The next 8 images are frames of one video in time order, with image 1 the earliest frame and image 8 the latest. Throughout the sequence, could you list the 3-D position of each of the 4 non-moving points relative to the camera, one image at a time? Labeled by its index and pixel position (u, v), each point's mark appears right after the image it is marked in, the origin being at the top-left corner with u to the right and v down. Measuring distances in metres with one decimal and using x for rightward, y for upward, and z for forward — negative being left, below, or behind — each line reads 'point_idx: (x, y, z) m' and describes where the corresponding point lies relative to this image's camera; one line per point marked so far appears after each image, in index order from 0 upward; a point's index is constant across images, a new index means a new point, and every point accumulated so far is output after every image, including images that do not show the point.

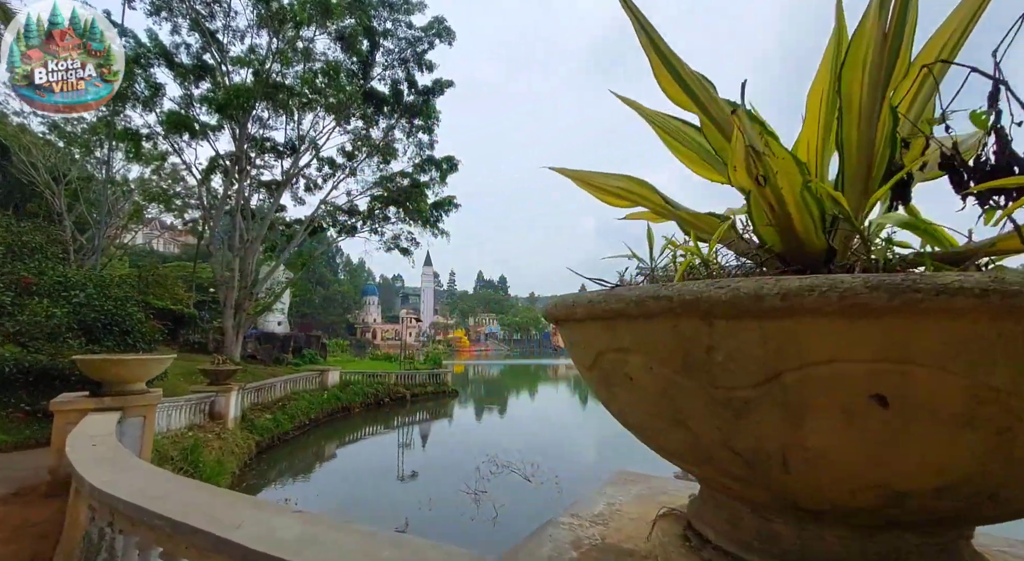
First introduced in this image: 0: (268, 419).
0: (-3.9, -2.2, +8.1) m
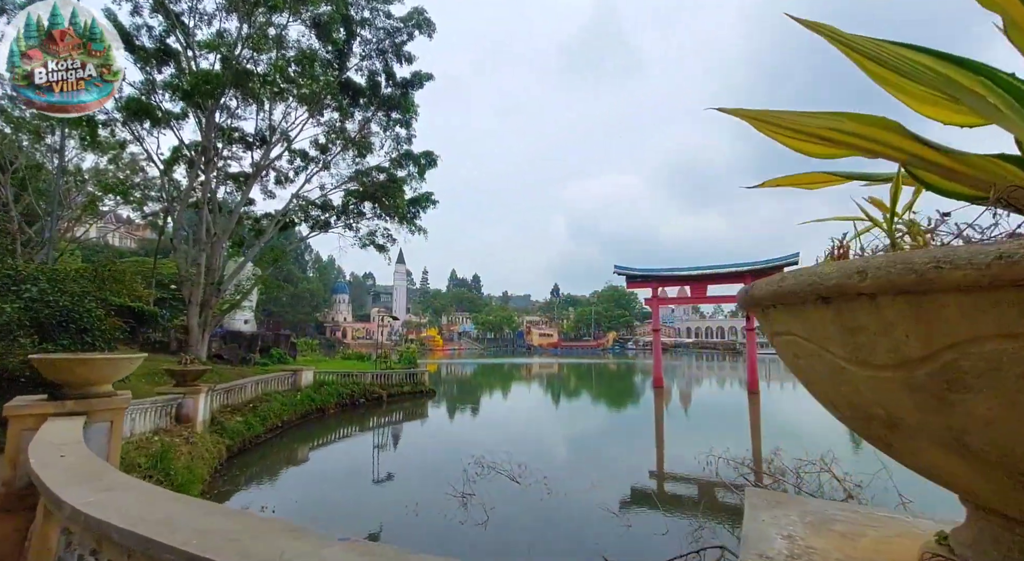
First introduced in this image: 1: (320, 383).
0: (-4.2, -2.1, +7.7) m
1: (-4.2, -2.2, +11.1) m
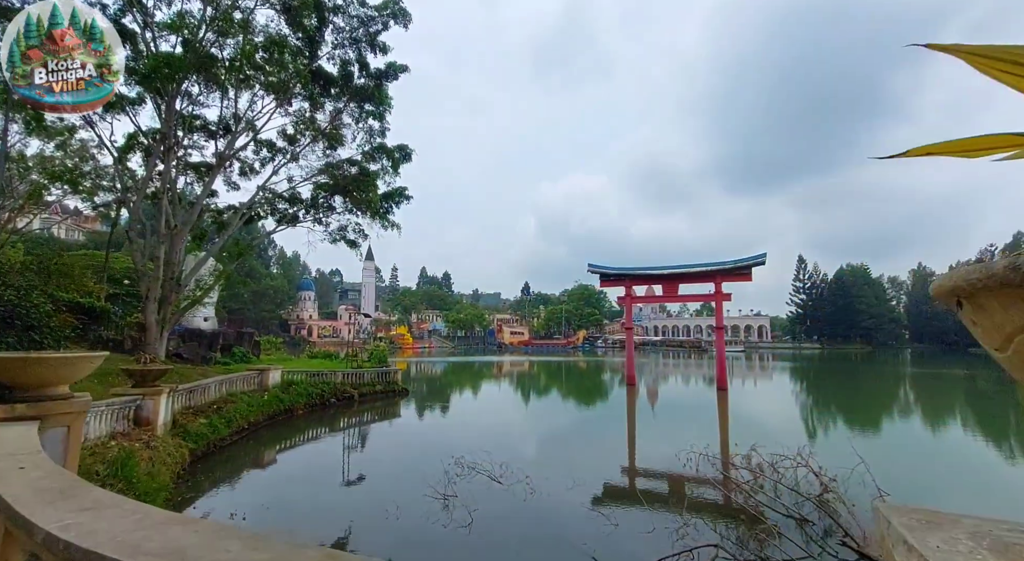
0: (-4.5, -2.1, +7.3) m
1: (-4.7, -2.2, +10.7) m
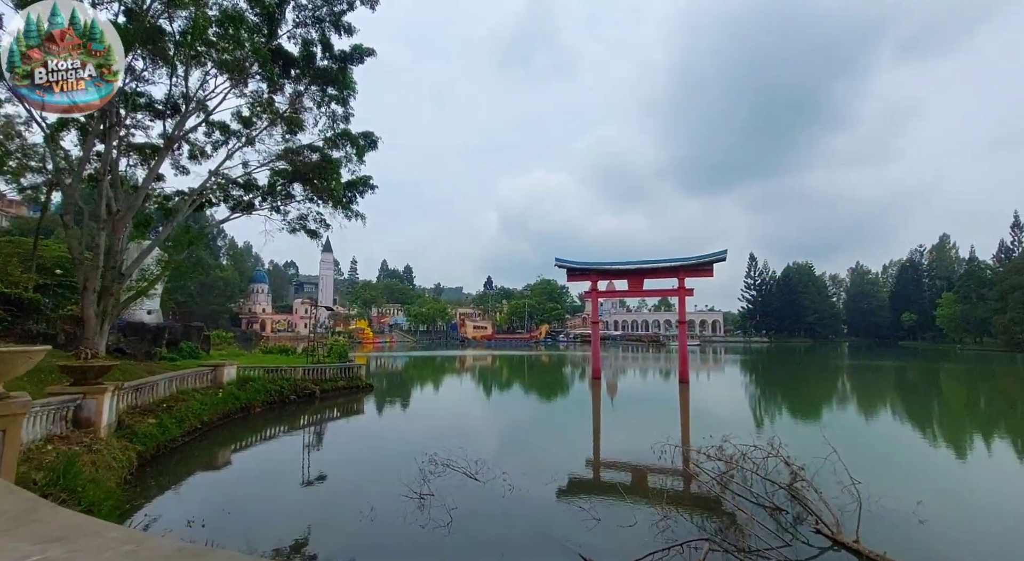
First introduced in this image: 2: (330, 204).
0: (-4.8, -1.9, +6.8) m
1: (-5.4, -2.0, +10.2) m
2: (-4.7, +2.0, +13.2) m
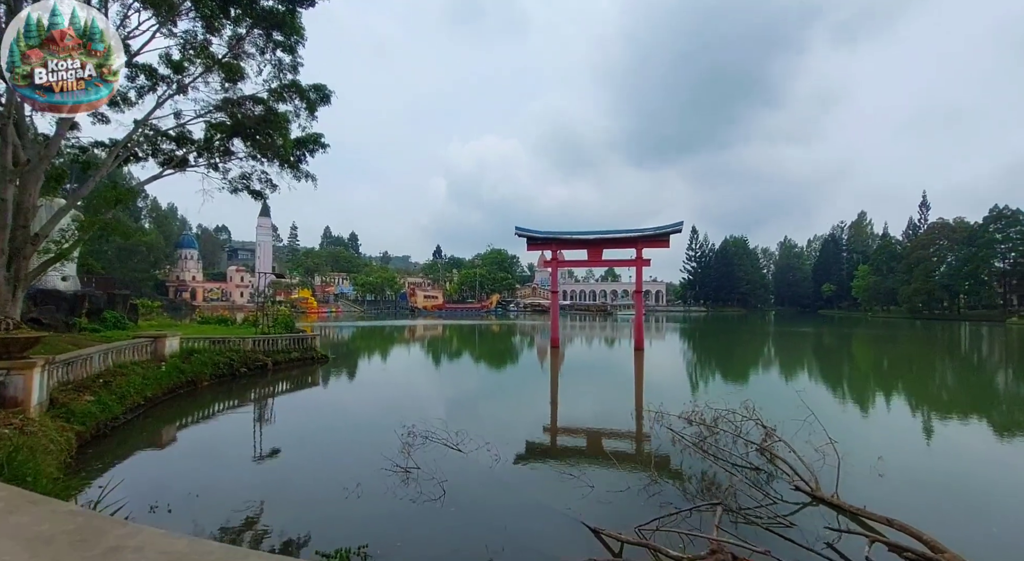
0: (-5.1, -1.4, +6.1) m
1: (-6.0, -1.3, +9.4) m
2: (-5.7, +2.8, +12.2) m
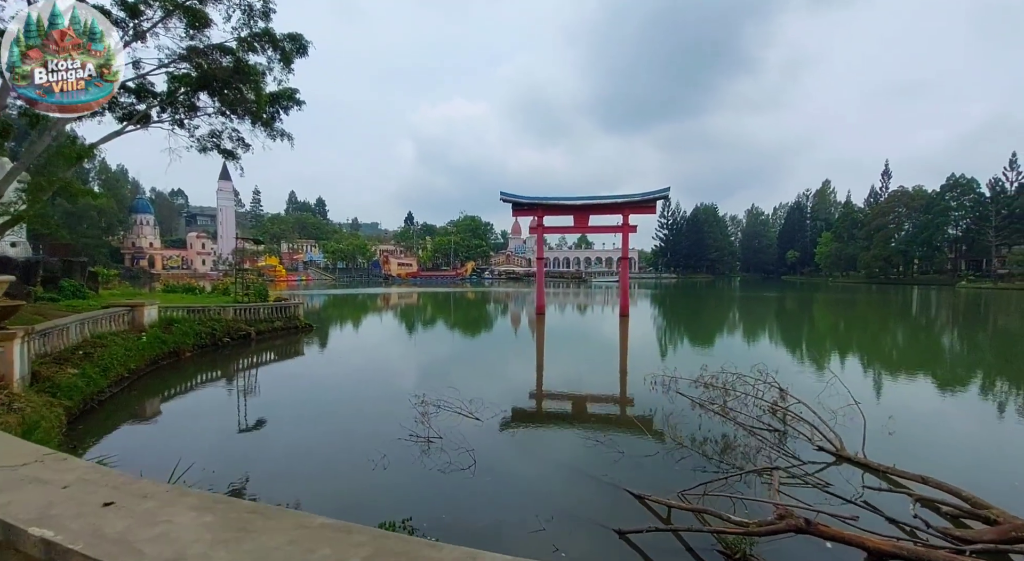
0: (-4.9, -1.0, +5.6) m
1: (-6.1, -0.7, +8.8) m
2: (-5.9, +3.6, +11.4) m
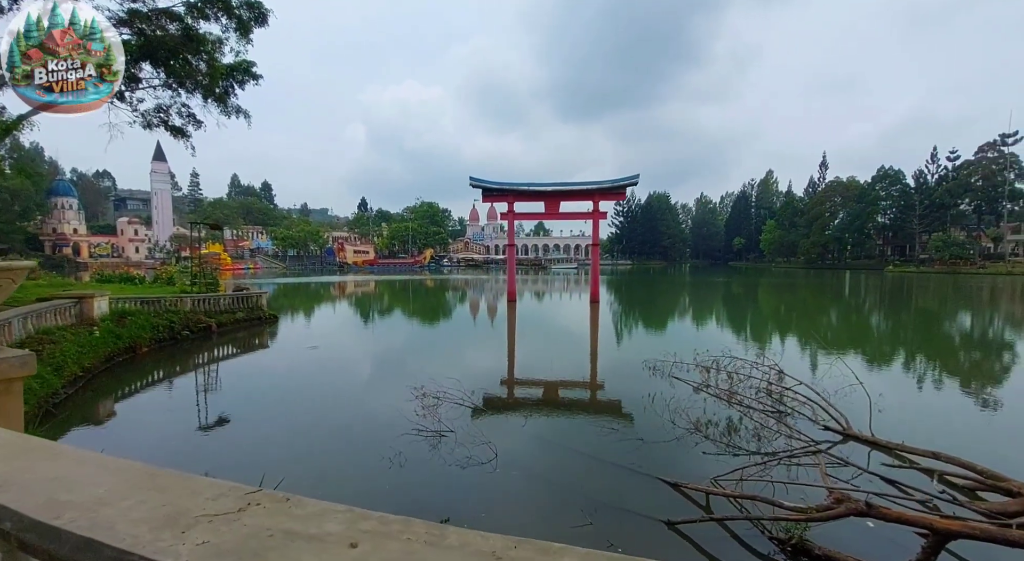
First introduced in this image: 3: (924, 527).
0: (-4.8, -0.9, +5.0) m
1: (-6.3, -0.5, +8.0) m
2: (-6.4, +3.8, +10.5) m
3: (+2.1, -1.3, +2.6) m
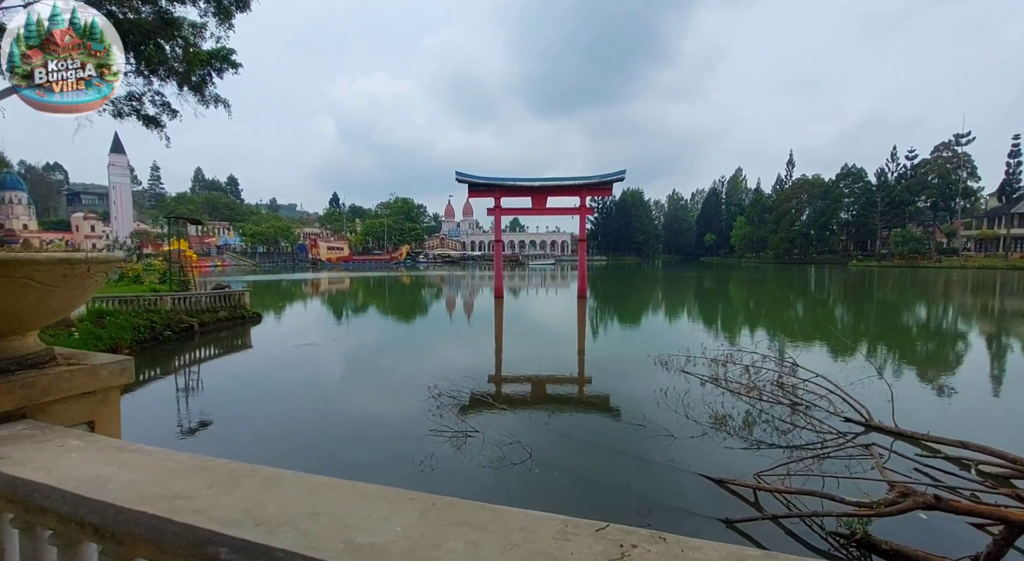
0: (-4.6, -0.9, +4.5) m
1: (-6.2, -0.5, +7.5) m
2: (-6.6, +3.9, +9.9) m
3: (+2.5, -1.2, +2.6) m
